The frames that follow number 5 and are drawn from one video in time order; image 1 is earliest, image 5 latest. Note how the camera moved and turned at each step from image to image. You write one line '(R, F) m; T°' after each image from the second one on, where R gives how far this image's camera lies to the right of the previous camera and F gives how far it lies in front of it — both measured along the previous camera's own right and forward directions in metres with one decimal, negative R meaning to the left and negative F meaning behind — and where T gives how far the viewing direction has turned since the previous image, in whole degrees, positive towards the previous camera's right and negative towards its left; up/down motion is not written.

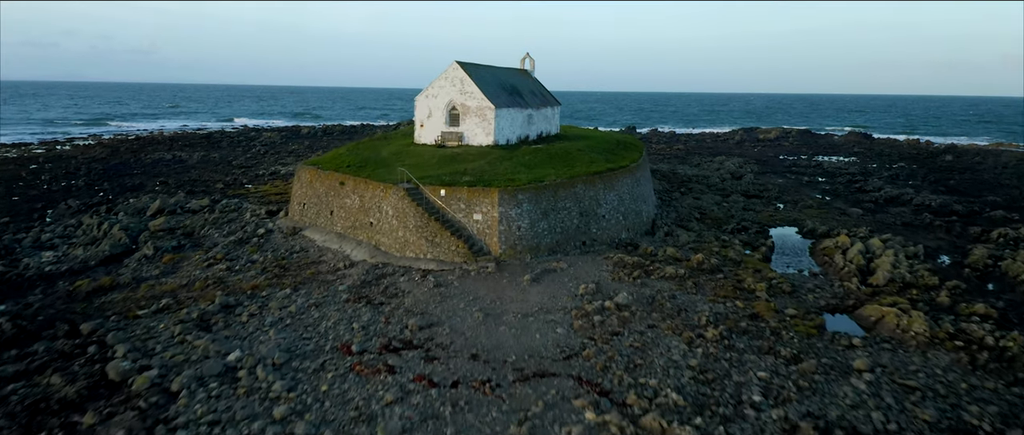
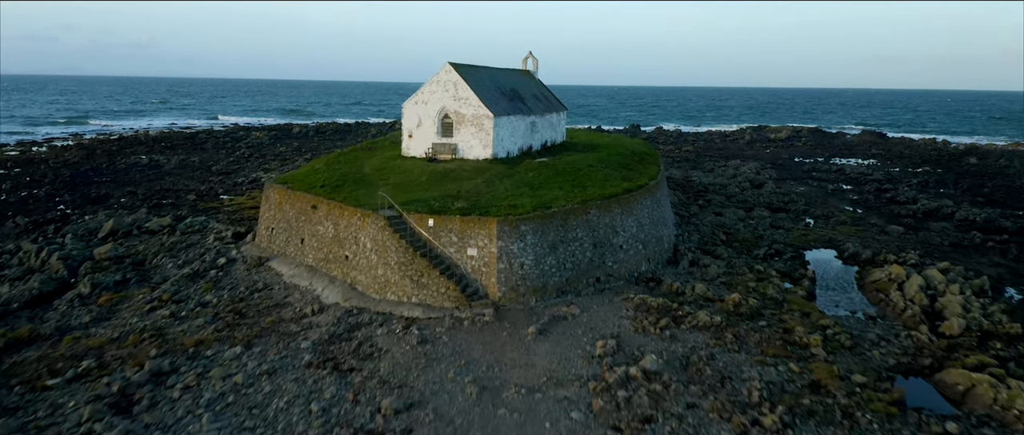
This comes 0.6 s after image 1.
(0.0, +2.8) m; 0°
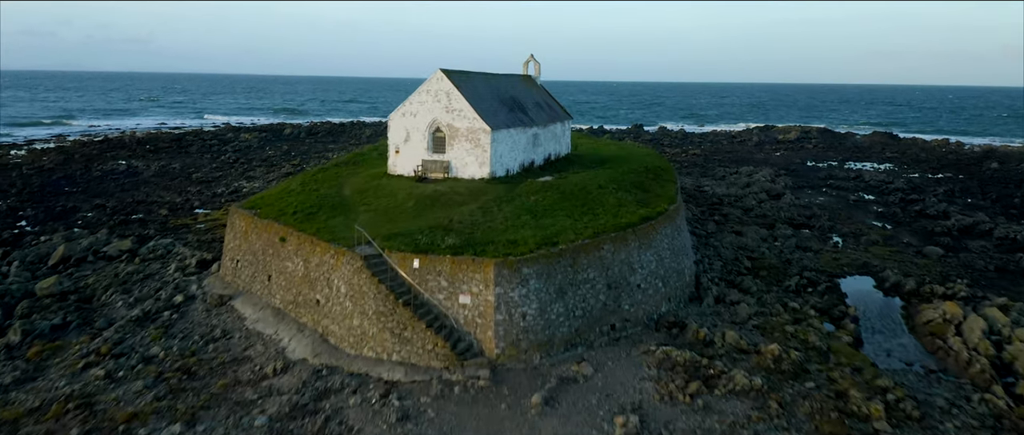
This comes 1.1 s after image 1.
(0.0, +2.2) m; 0°
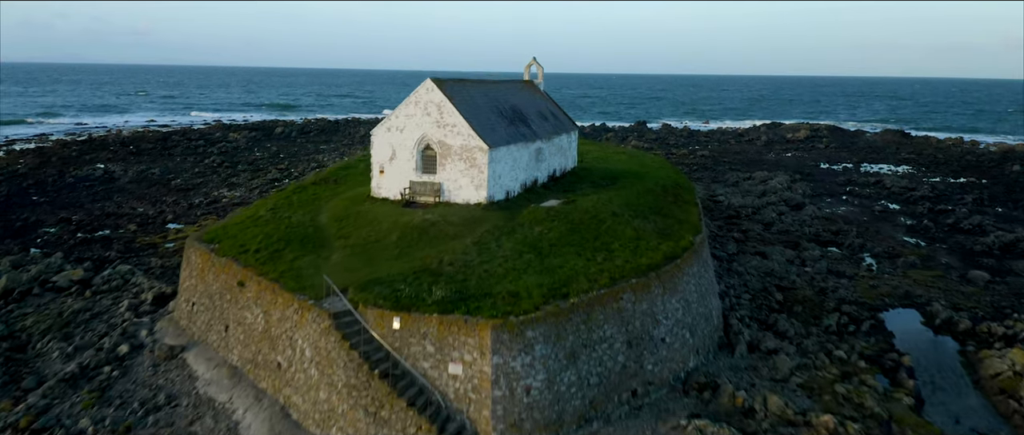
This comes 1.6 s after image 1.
(0.0, +2.2) m; 0°
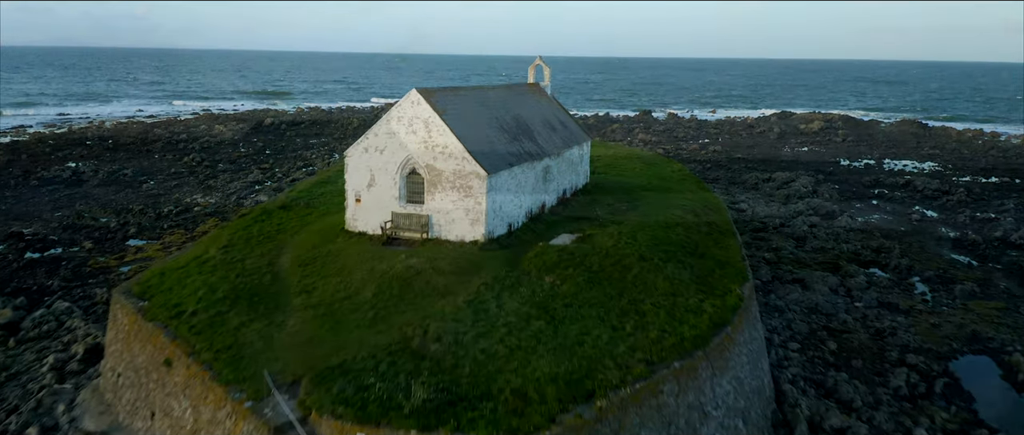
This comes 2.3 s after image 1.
(0.0, +2.6) m; 0°
